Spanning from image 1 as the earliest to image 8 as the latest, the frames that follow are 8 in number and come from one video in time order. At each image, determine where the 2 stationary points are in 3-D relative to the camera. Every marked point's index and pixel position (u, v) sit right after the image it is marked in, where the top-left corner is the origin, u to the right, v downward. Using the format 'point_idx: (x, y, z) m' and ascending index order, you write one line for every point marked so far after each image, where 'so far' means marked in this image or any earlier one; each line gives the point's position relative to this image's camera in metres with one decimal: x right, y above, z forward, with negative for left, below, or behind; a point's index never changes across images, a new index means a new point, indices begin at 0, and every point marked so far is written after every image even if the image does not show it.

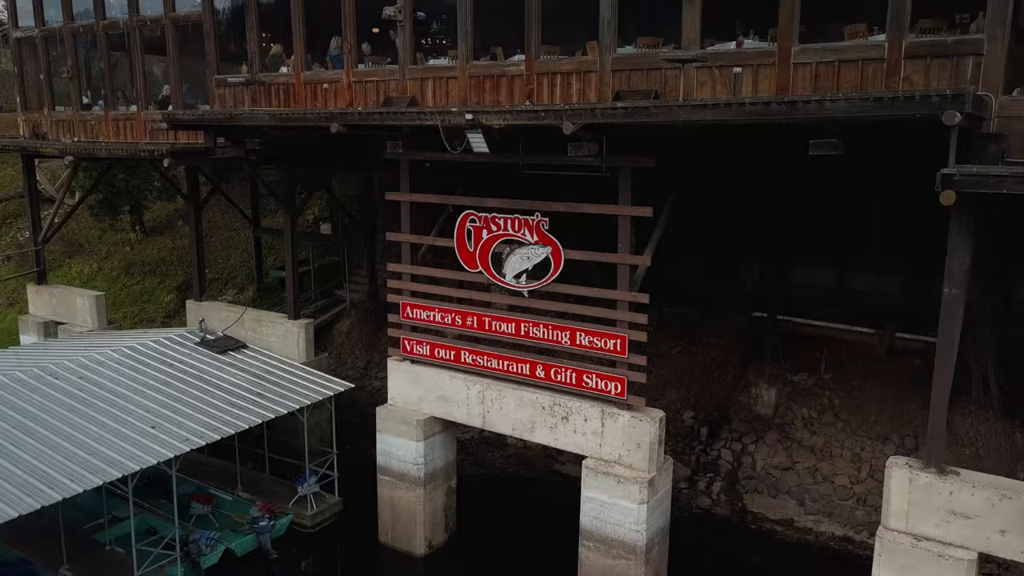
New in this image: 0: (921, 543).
0: (+3.7, -2.3, +7.6) m
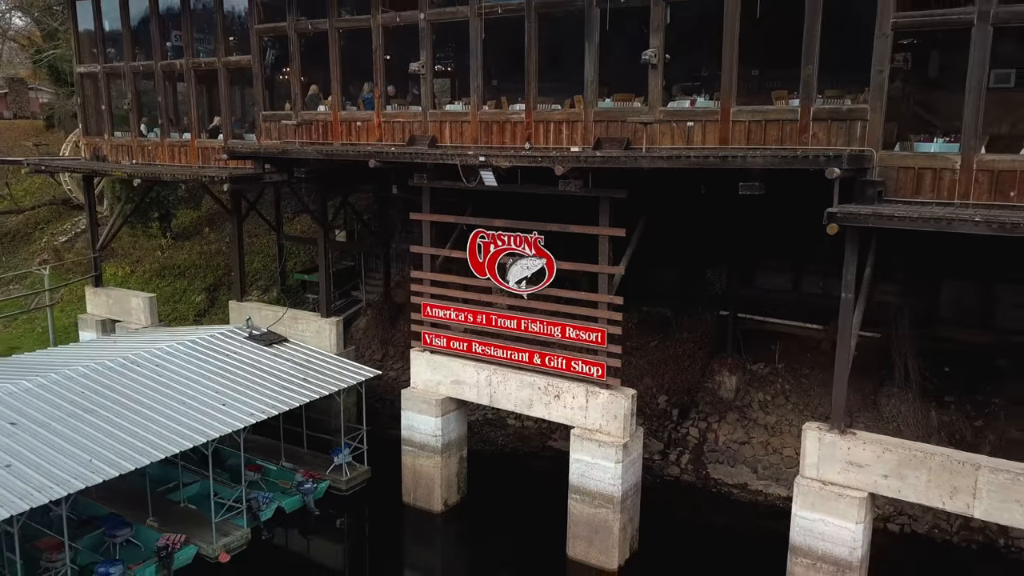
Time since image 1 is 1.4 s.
0: (+3.8, -2.4, +10.0) m
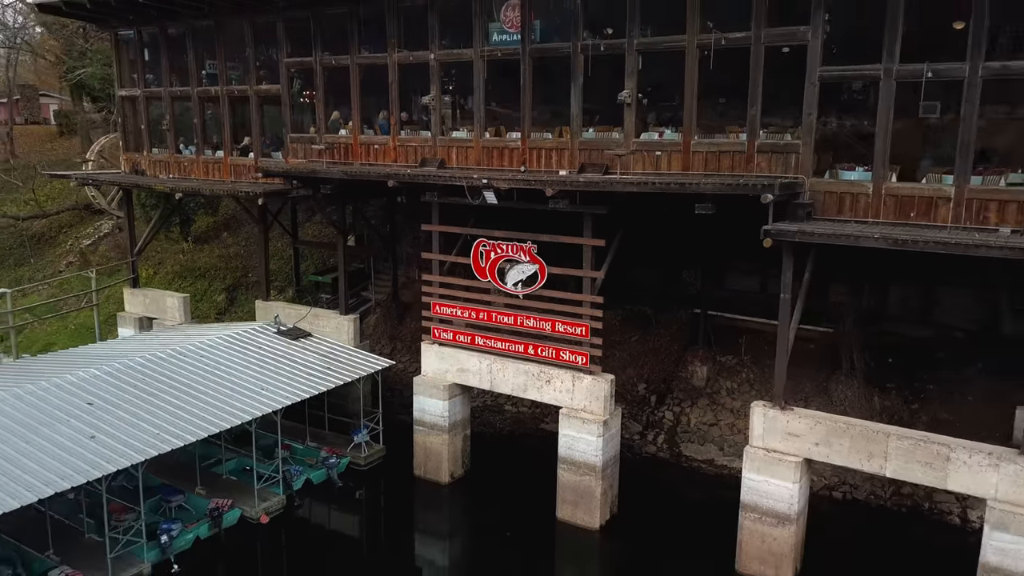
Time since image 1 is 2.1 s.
0: (+3.8, -2.4, +12.1) m
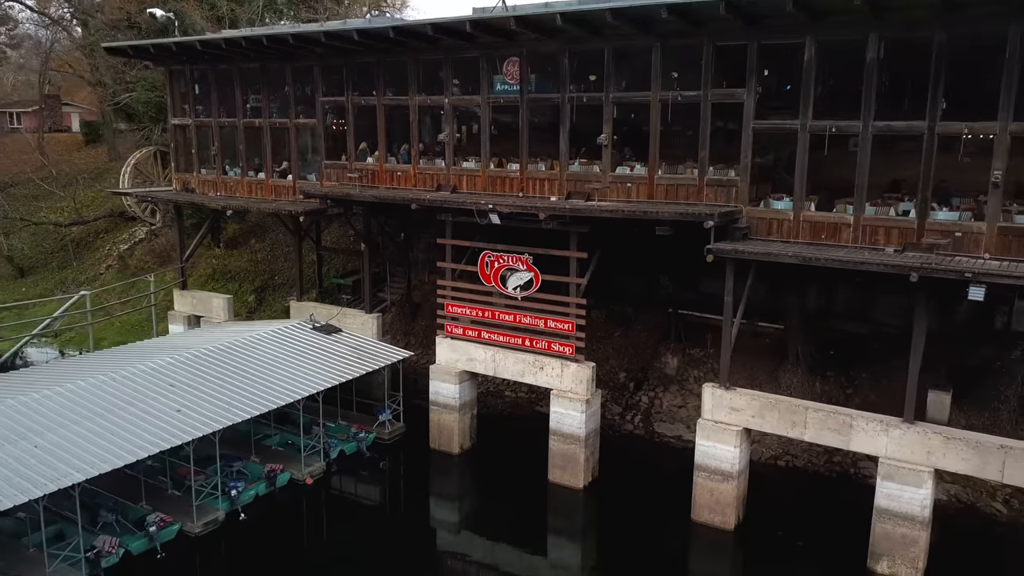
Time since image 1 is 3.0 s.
0: (+3.8, -2.5, +15.3) m
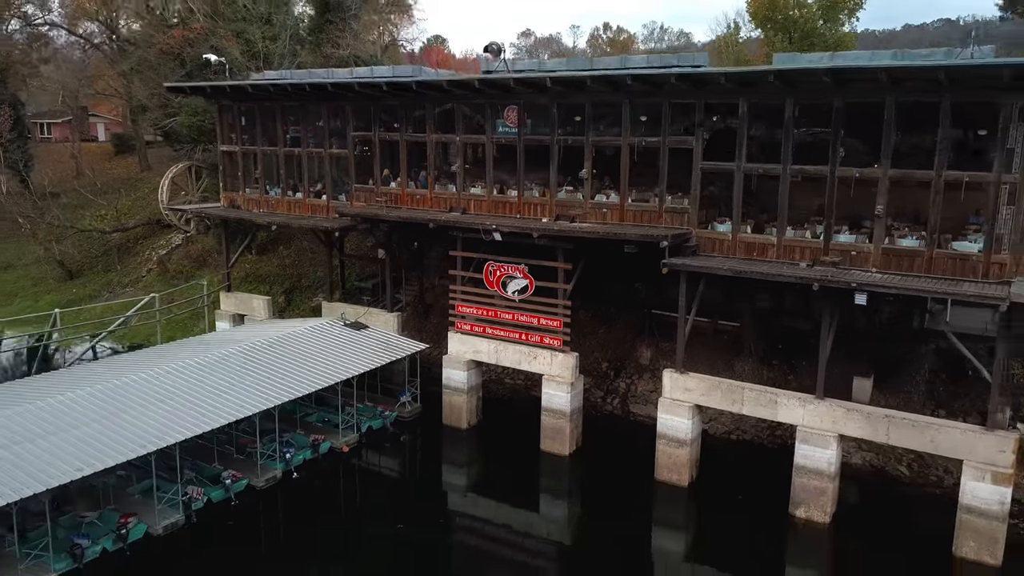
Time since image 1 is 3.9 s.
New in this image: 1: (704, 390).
0: (+3.7, -2.6, +19.2) m
1: (+4.4, -2.3, +18.8) m
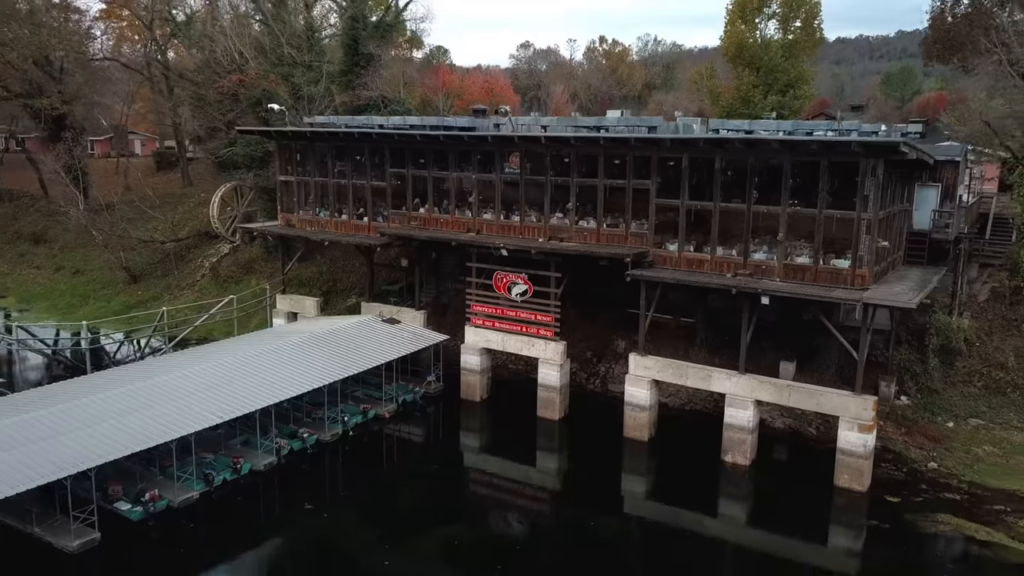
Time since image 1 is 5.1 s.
0: (+3.9, -2.7, +25.5) m
1: (+4.5, -2.5, +25.2) m
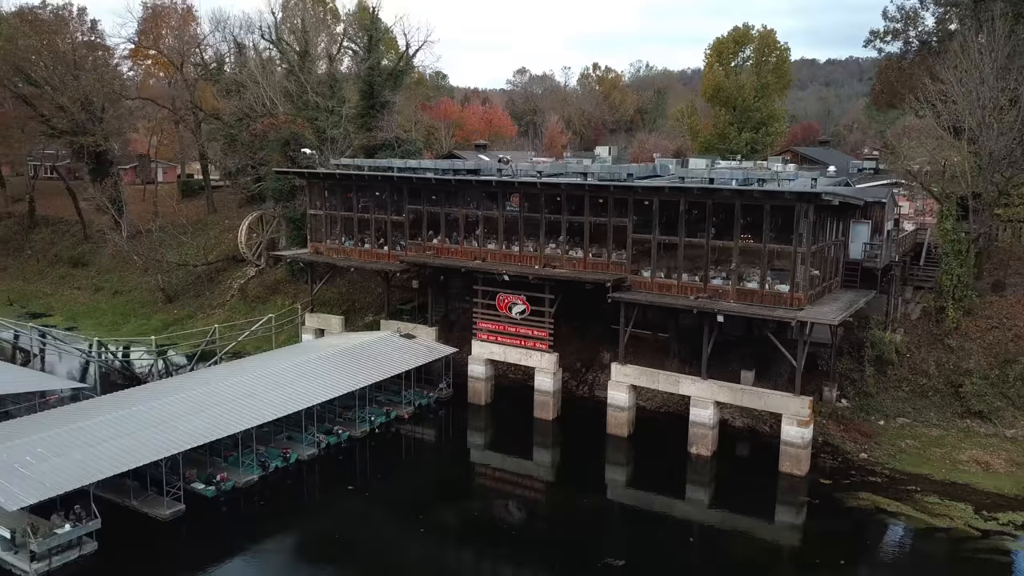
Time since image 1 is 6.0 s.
0: (+3.9, -3.5, +30.4) m
1: (+4.5, -3.2, +30.0) m
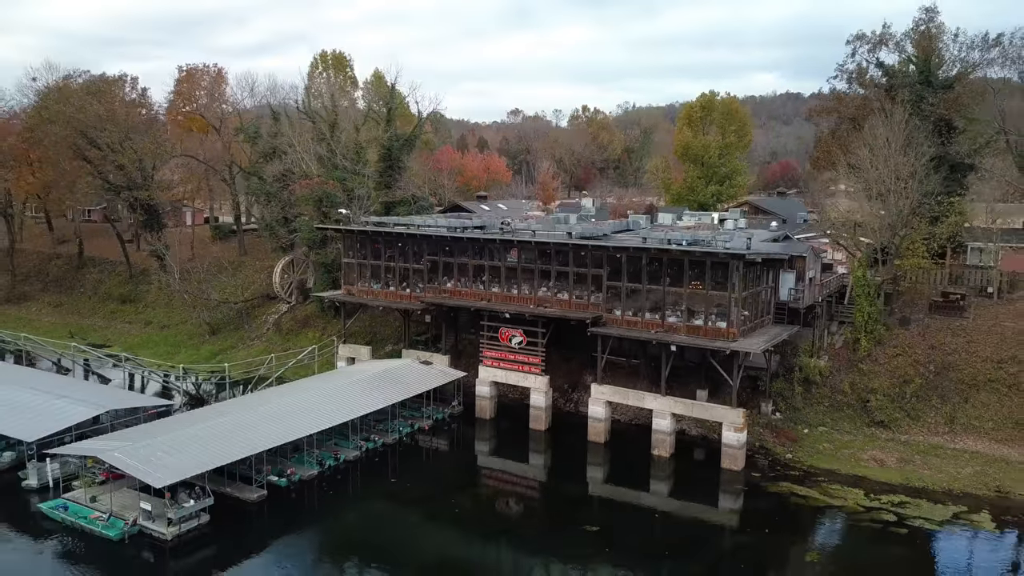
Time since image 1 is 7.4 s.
0: (+3.9, -5.1, +38.2) m
1: (+4.5, -4.8, +37.8) m
